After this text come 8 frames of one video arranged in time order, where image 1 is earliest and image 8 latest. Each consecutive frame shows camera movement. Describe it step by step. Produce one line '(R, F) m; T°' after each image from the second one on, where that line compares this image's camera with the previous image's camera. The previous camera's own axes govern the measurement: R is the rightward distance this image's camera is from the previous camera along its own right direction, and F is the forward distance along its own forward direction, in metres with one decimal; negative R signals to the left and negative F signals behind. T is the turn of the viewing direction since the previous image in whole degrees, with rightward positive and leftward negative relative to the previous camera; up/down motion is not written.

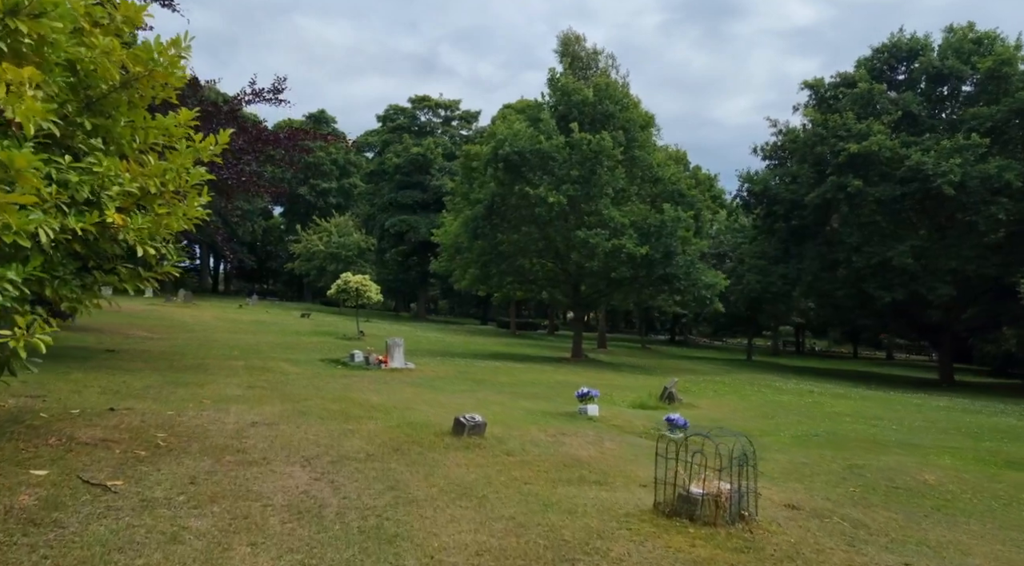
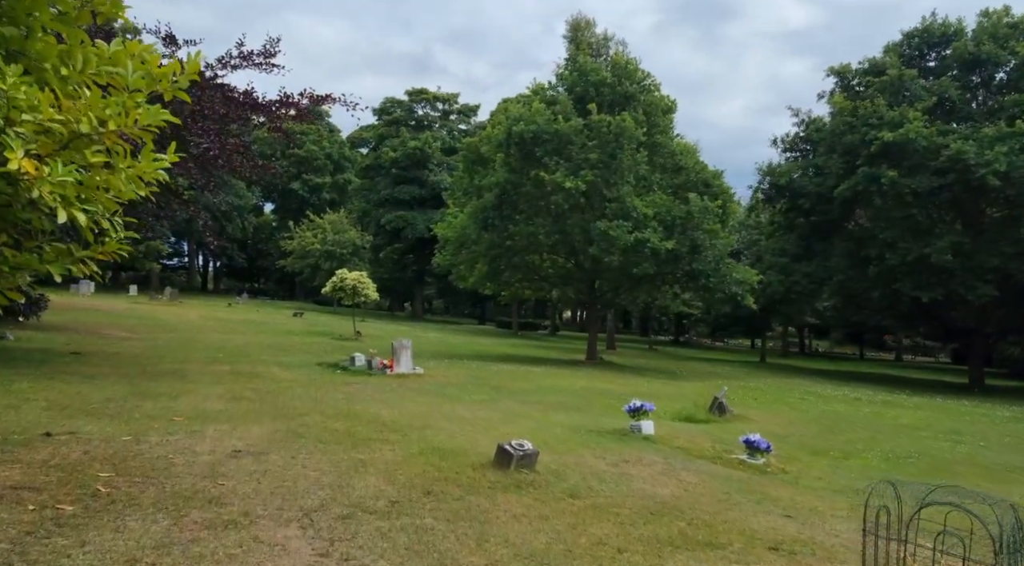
(-0.6, +2.2) m; 0°
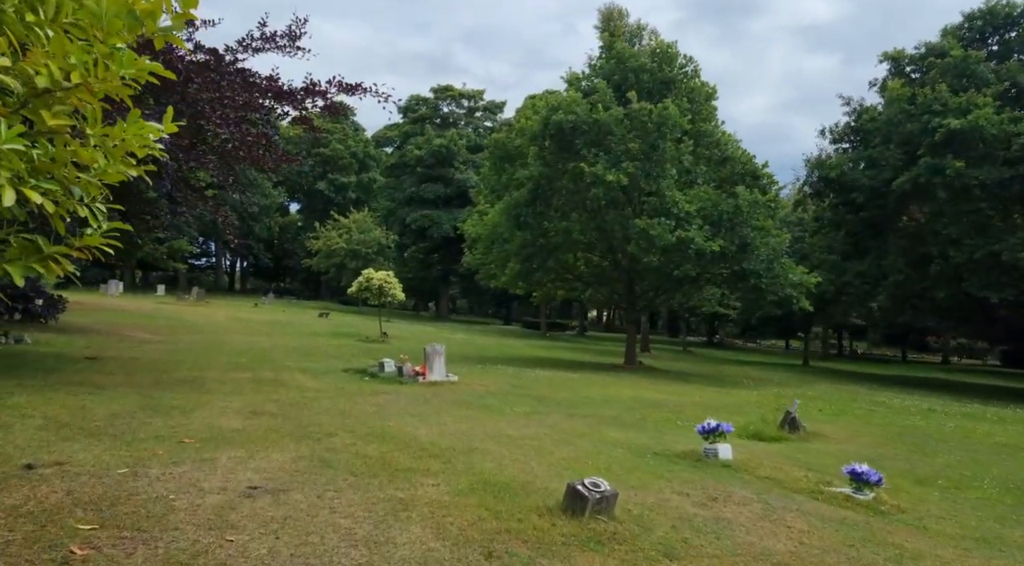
(-0.3, +1.4) m; -2°
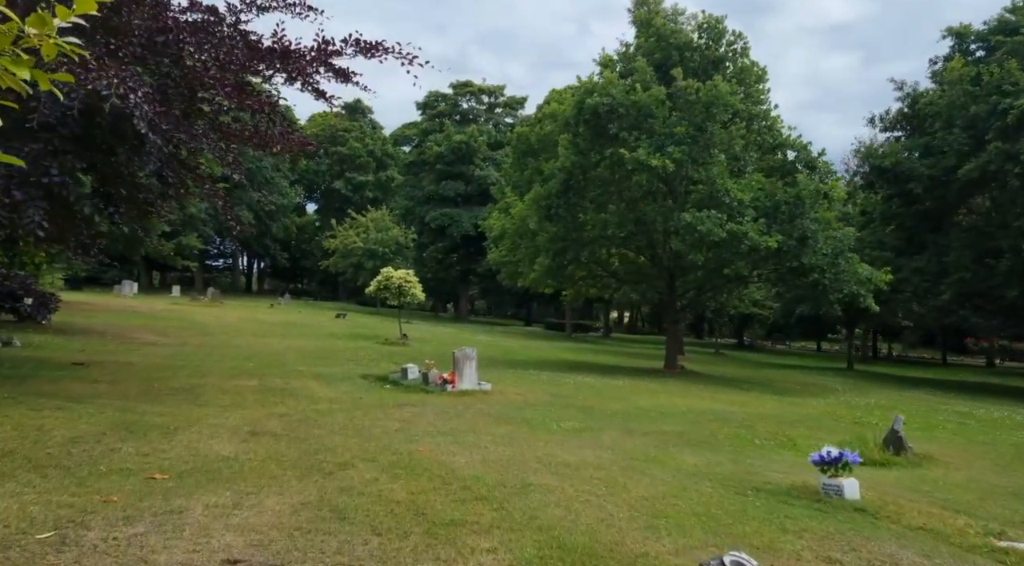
(-0.4, +2.1) m; -1°
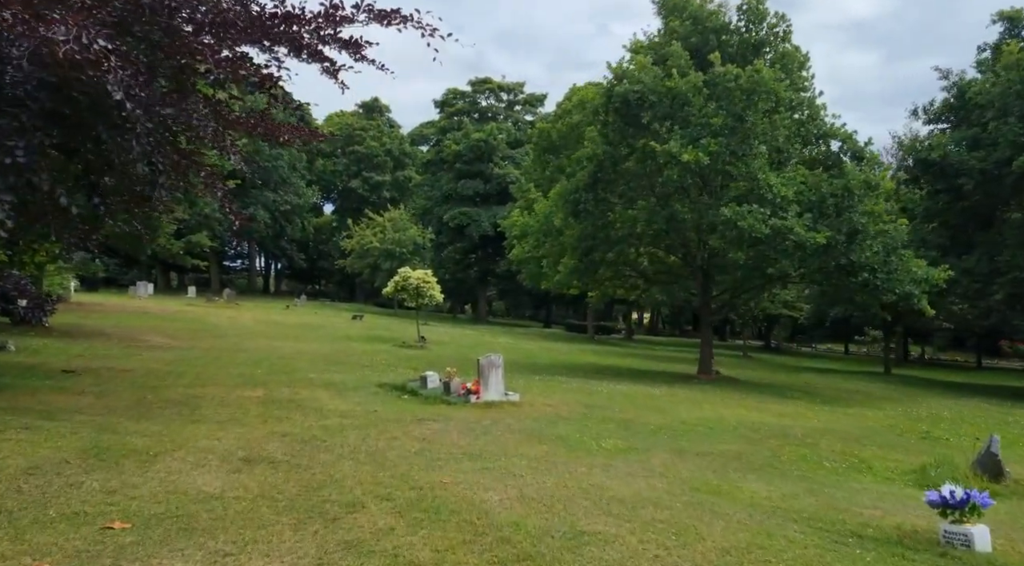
(-0.2, +1.4) m; -1°
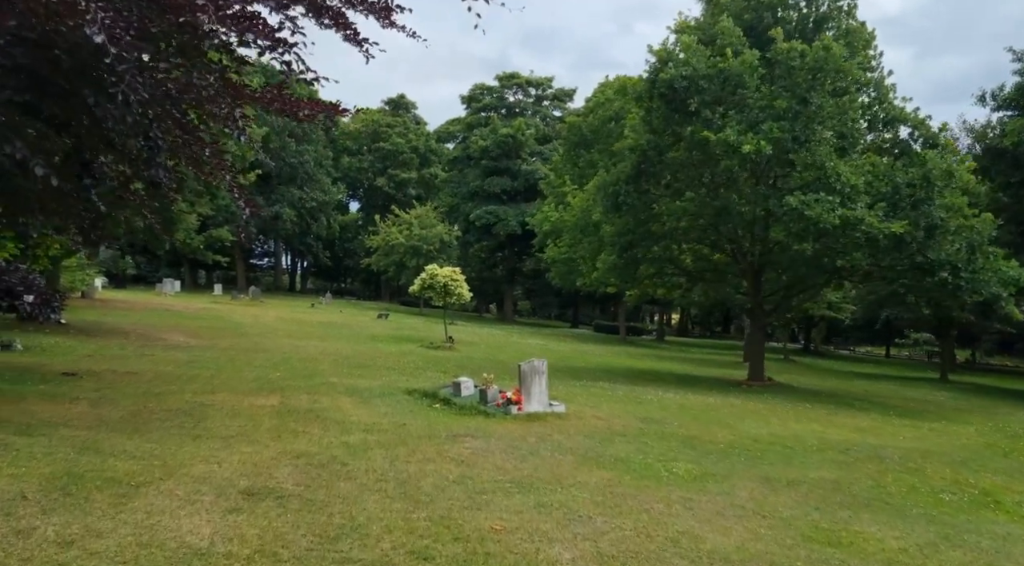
(-0.3, +1.6) m; -2°
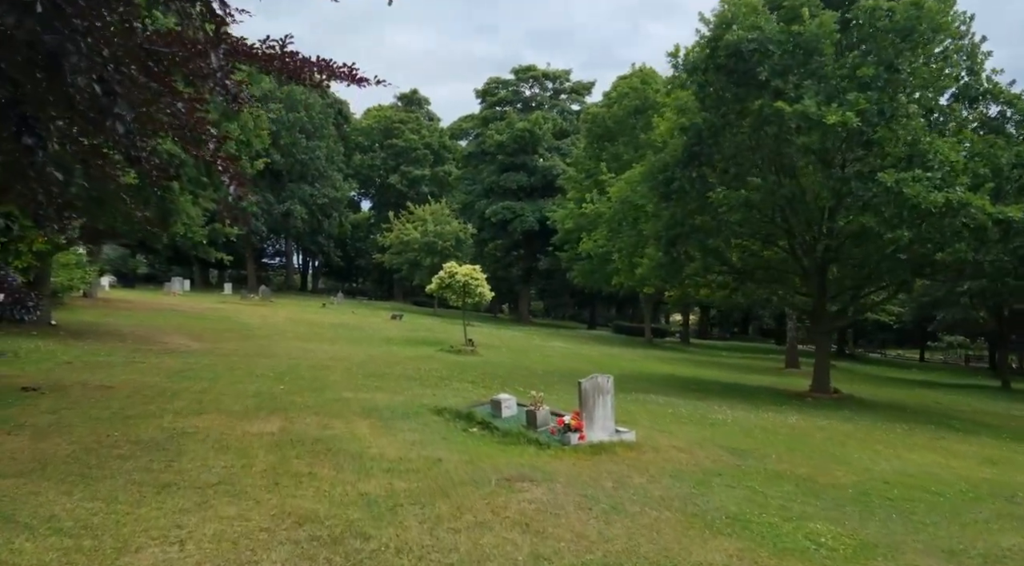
(-0.5, +2.4) m; -1°
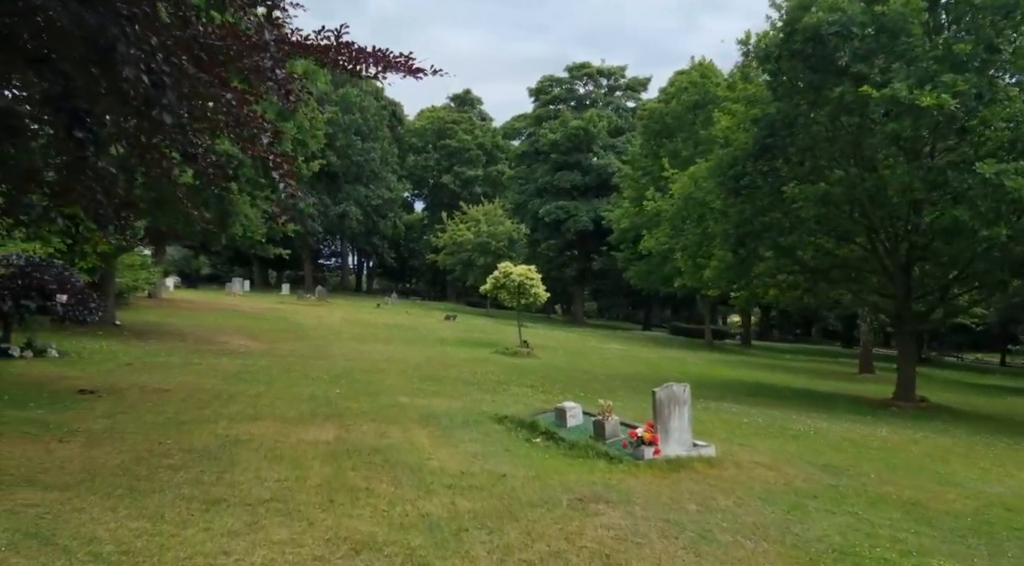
(-0.2, +0.7) m; -3°
